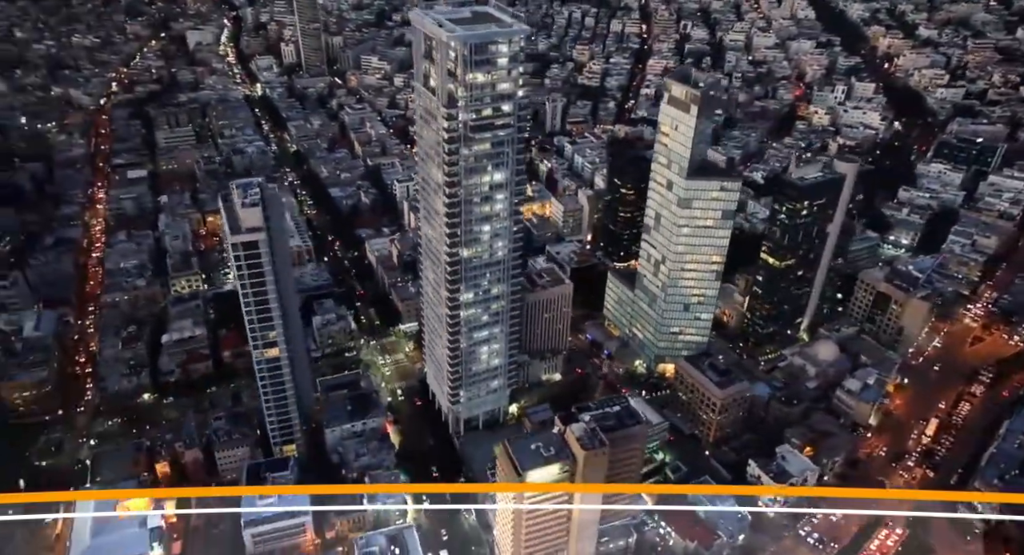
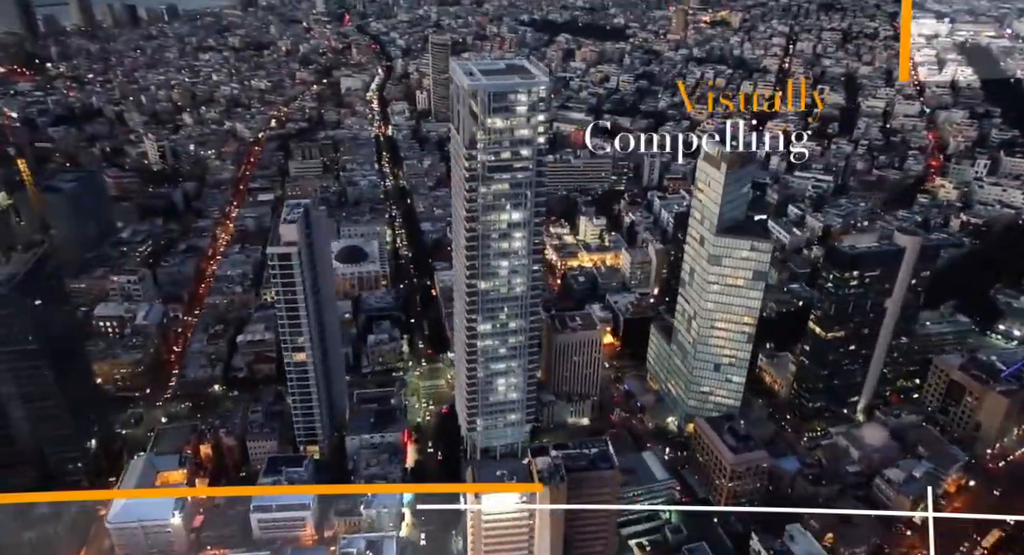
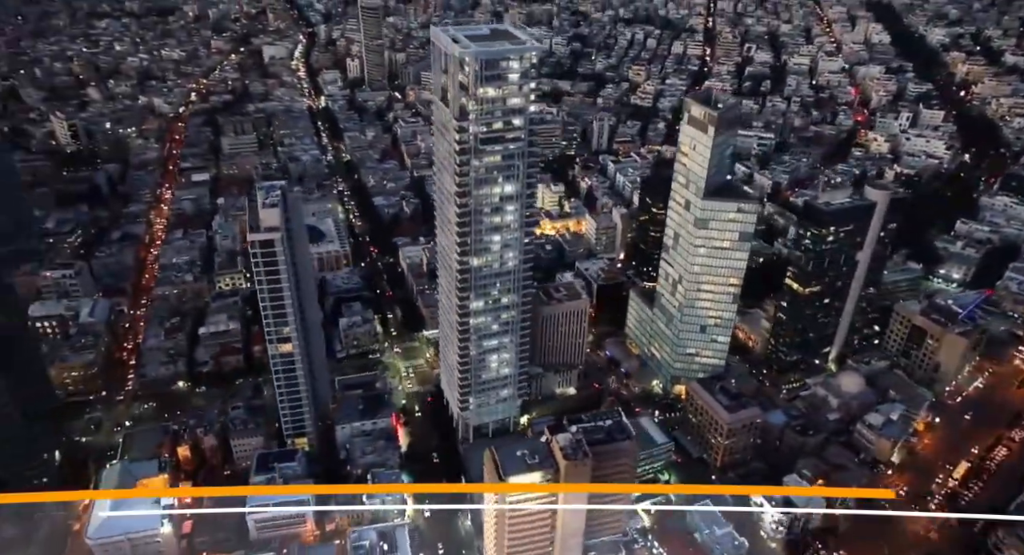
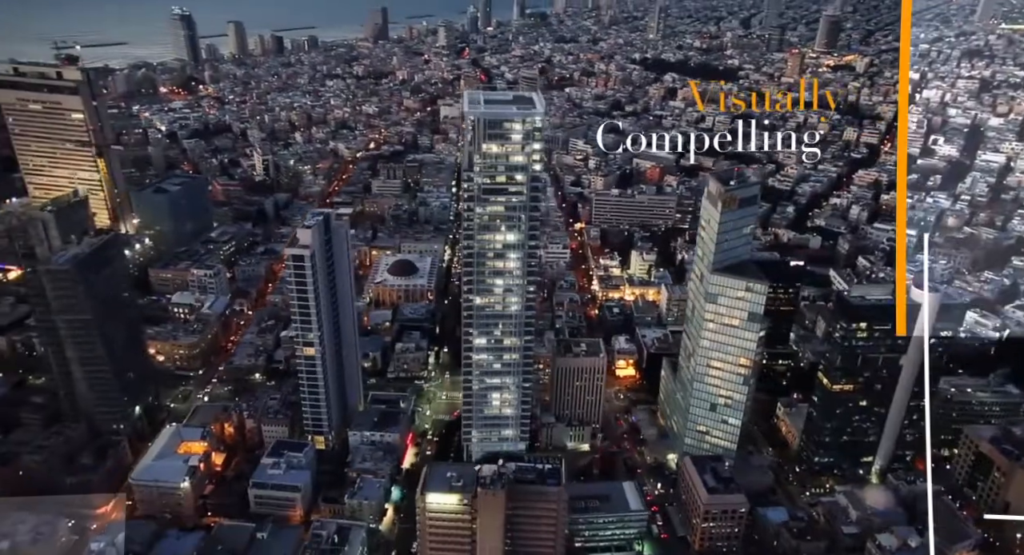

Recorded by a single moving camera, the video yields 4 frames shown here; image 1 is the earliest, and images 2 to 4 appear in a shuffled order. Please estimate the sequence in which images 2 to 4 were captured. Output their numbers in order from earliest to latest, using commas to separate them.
3, 2, 4
